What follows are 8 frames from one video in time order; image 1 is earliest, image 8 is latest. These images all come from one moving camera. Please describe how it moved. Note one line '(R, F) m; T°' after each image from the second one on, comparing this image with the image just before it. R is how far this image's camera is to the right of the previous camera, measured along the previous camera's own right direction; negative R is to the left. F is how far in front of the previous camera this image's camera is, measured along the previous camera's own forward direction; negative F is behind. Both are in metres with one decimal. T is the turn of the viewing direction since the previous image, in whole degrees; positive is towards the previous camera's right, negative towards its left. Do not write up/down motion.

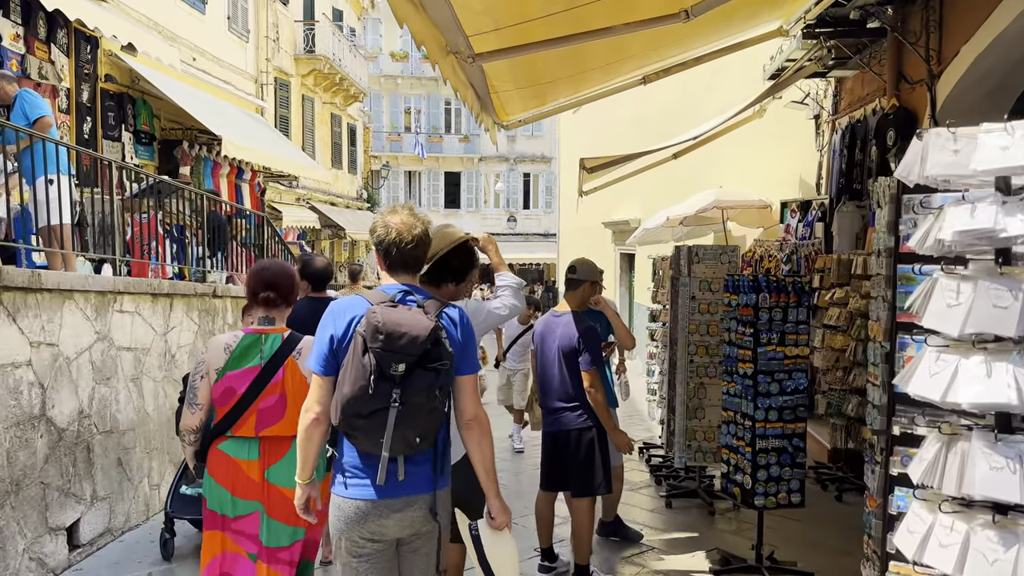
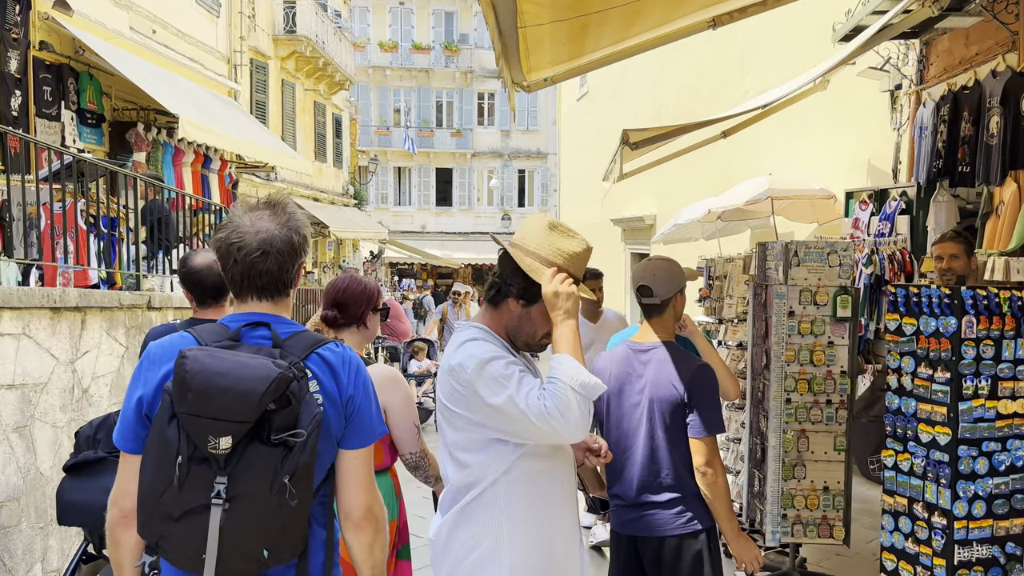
(-0.2, +1.4) m; +1°
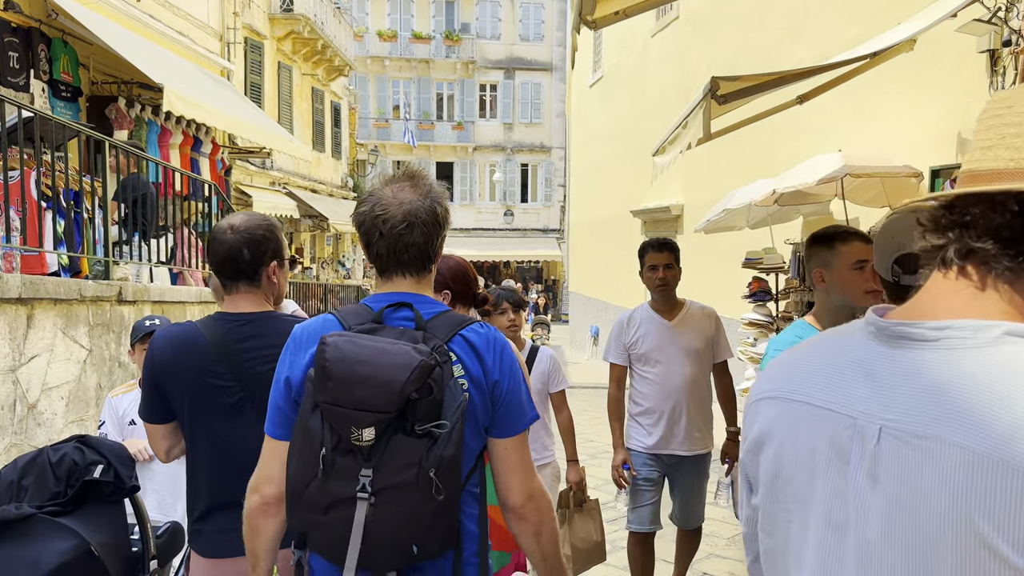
(-0.3, +1.0) m; 0°
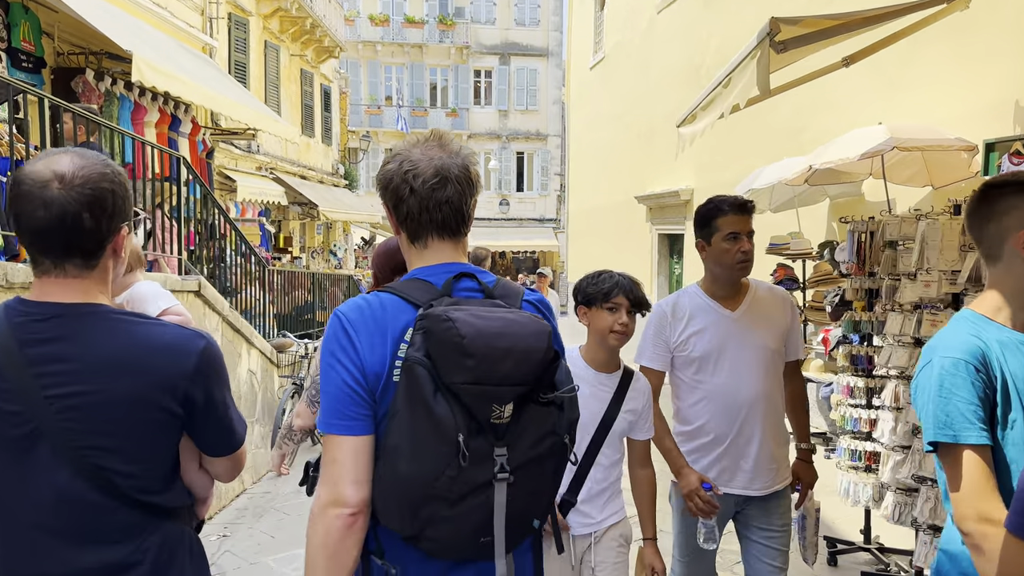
(-0.1, +0.6) m; +1°
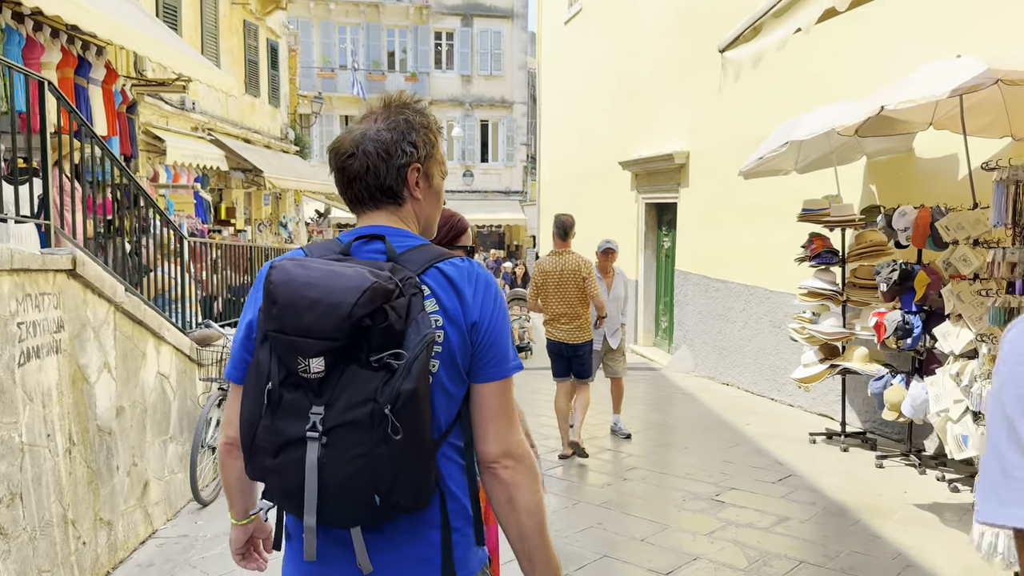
(-0.2, +1.3) m; +3°
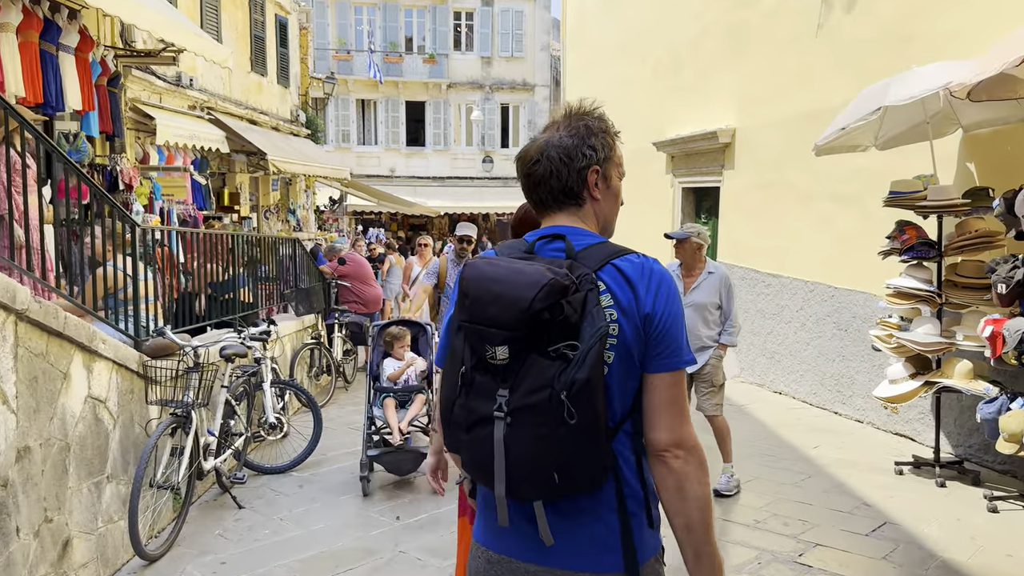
(0.0, +1.0) m; -1°
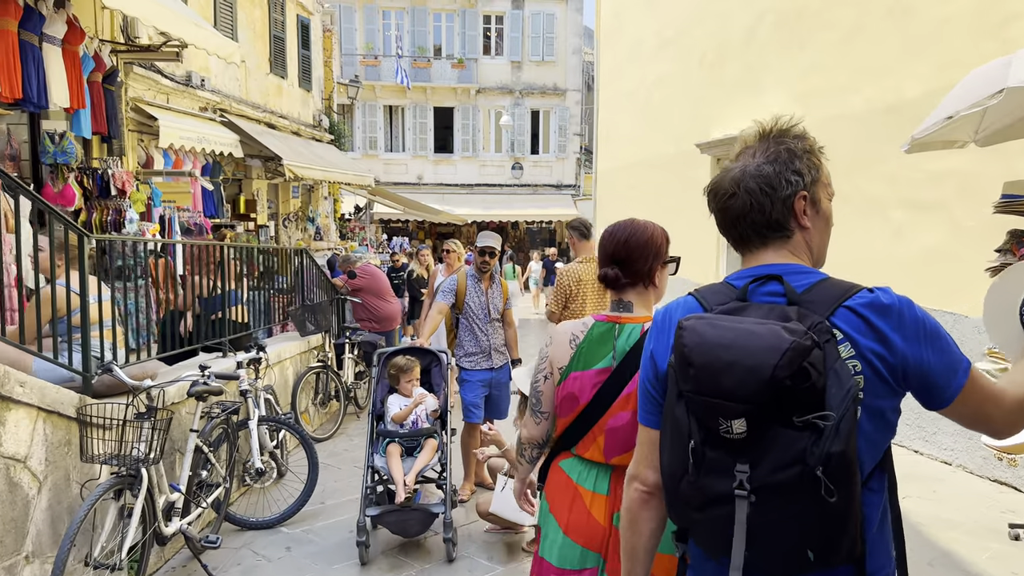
(0.0, +0.8) m; -2°
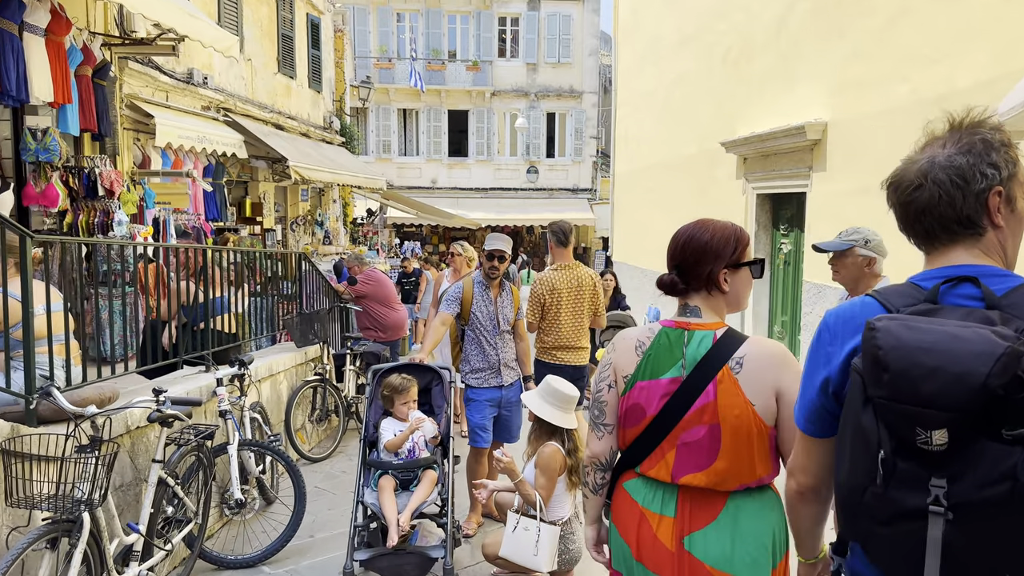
(0.0, +0.5) m; -1°
